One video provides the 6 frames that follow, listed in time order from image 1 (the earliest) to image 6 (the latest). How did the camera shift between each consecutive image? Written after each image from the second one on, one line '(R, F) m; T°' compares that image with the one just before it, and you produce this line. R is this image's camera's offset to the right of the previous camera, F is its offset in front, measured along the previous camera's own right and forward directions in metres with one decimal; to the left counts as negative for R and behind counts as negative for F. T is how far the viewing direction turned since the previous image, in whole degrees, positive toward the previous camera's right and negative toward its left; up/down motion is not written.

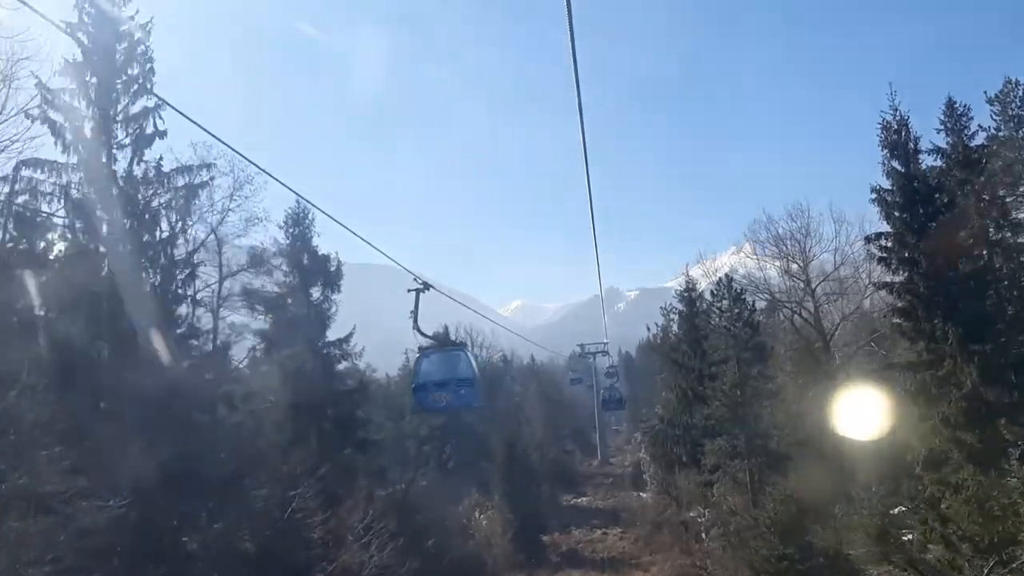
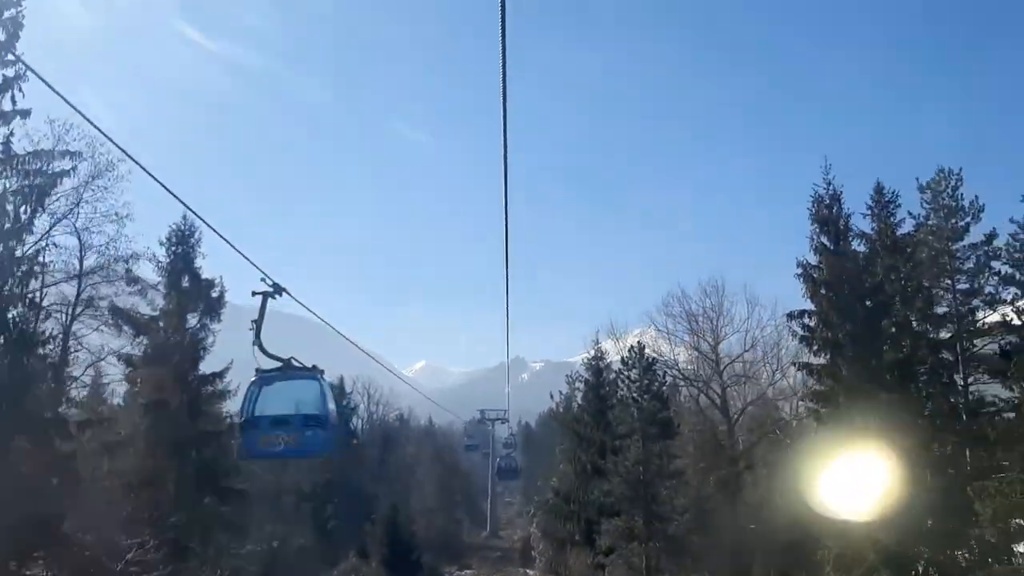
(+0.2, +1.9) m; +6°
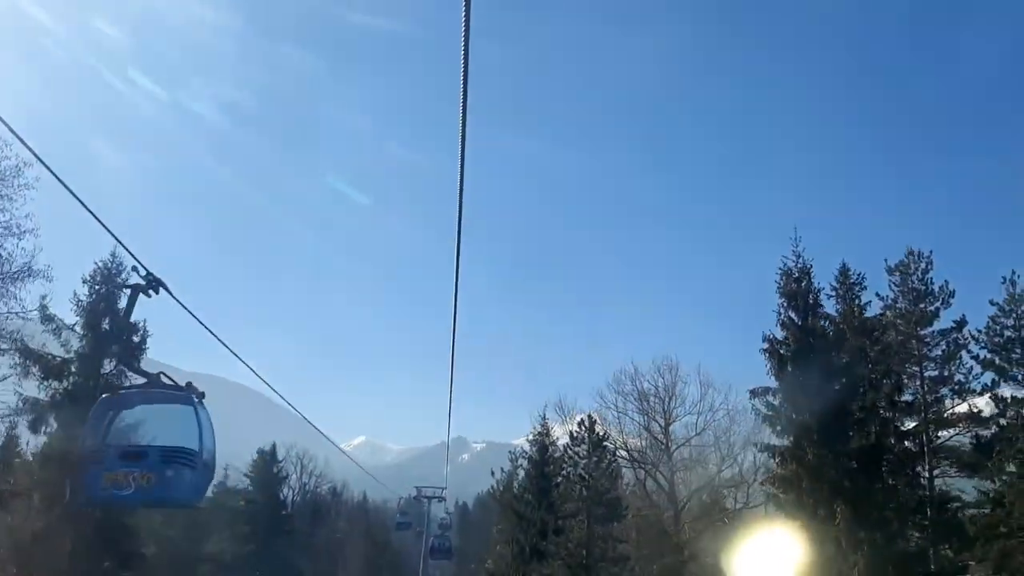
(0.0, +1.3) m; +3°
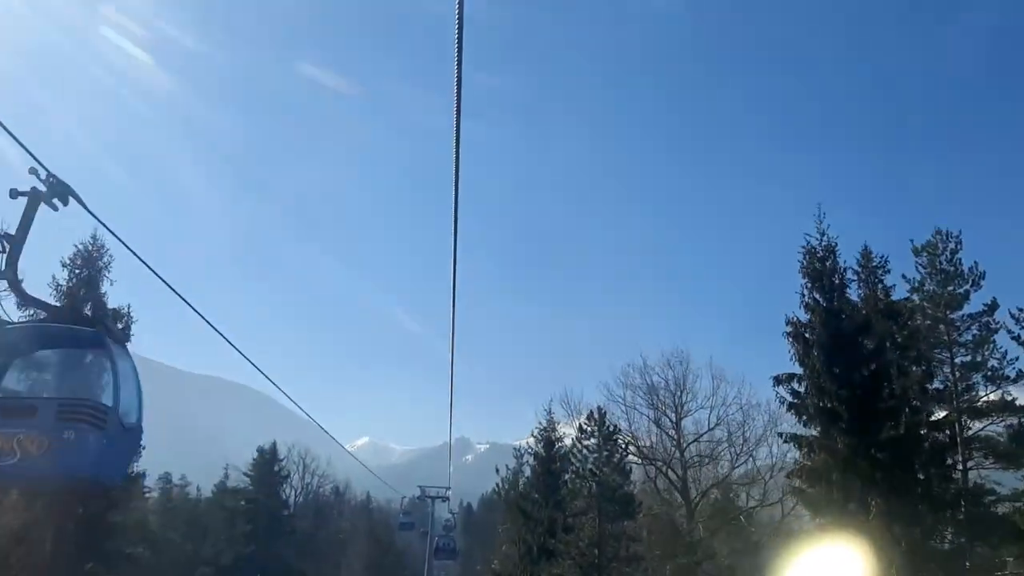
(-0.1, +1.2) m; 0°
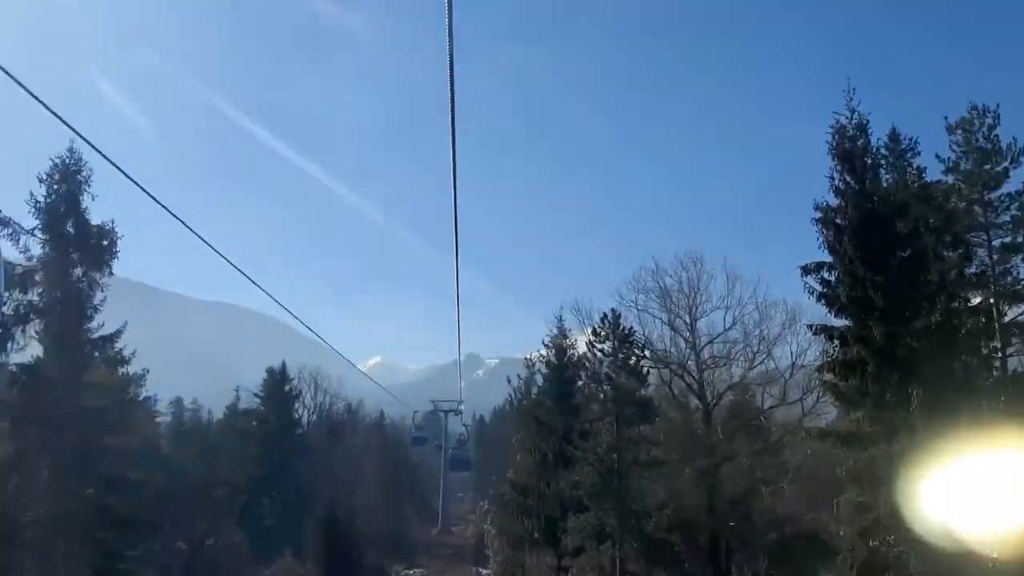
(-0.1, +1.2) m; 0°
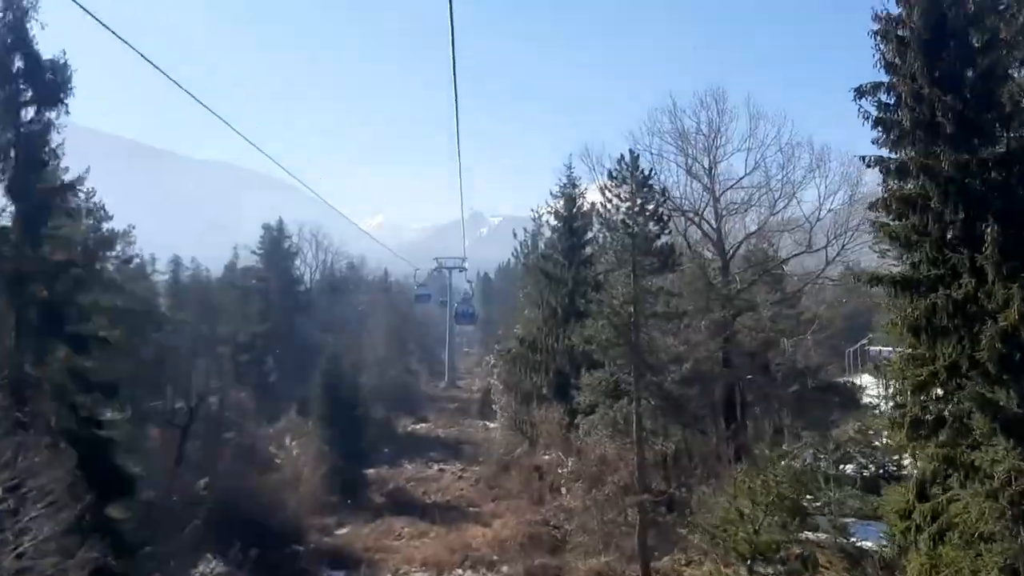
(-0.1, +2.0) m; 0°
